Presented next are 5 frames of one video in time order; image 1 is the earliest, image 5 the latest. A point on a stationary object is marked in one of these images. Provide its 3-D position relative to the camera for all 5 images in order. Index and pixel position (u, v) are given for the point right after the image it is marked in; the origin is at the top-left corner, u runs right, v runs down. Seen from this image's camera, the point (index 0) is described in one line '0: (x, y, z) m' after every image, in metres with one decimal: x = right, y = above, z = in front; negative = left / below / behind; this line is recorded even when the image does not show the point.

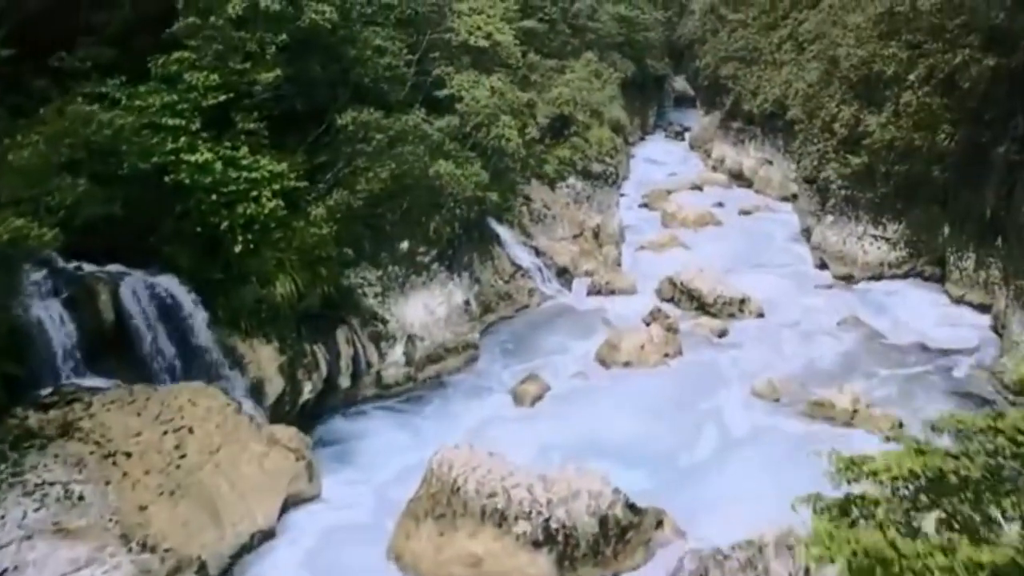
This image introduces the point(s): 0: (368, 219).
0: (-1.6, +0.8, +17.9) m
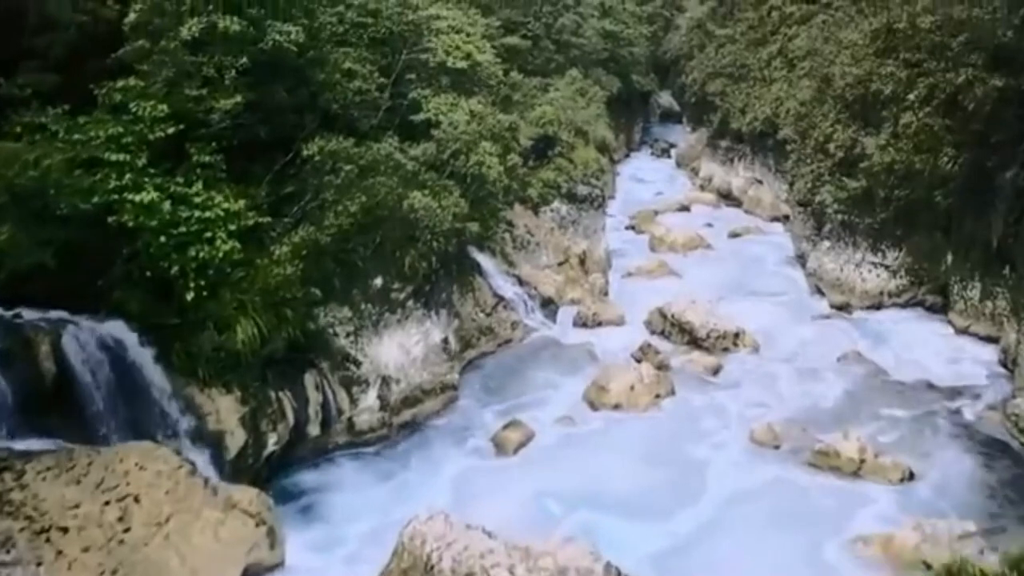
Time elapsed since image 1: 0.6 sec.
0: (-1.8, +0.3, +16.7) m
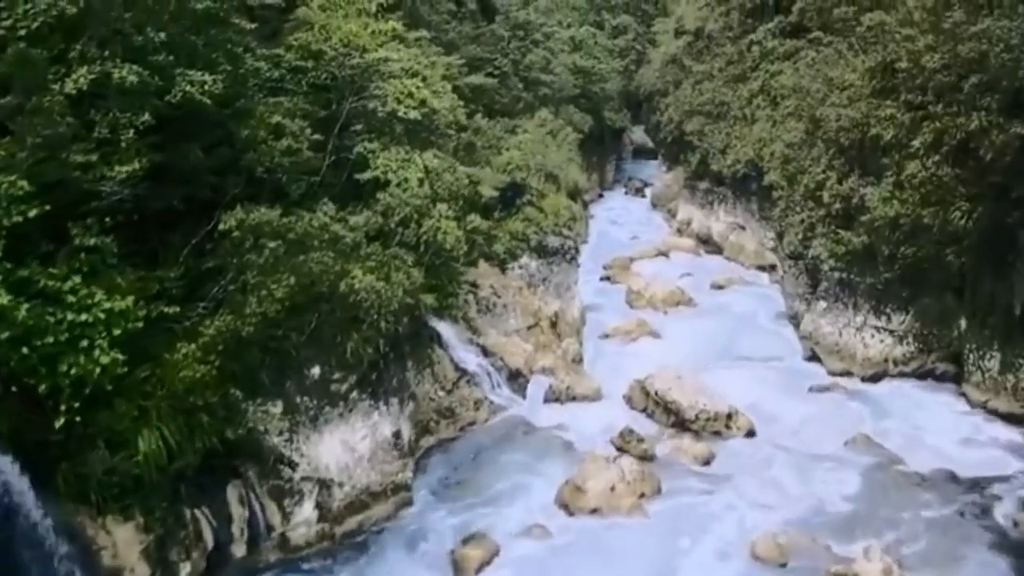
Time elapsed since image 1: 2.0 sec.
0: (-2.2, -0.5, +14.1) m
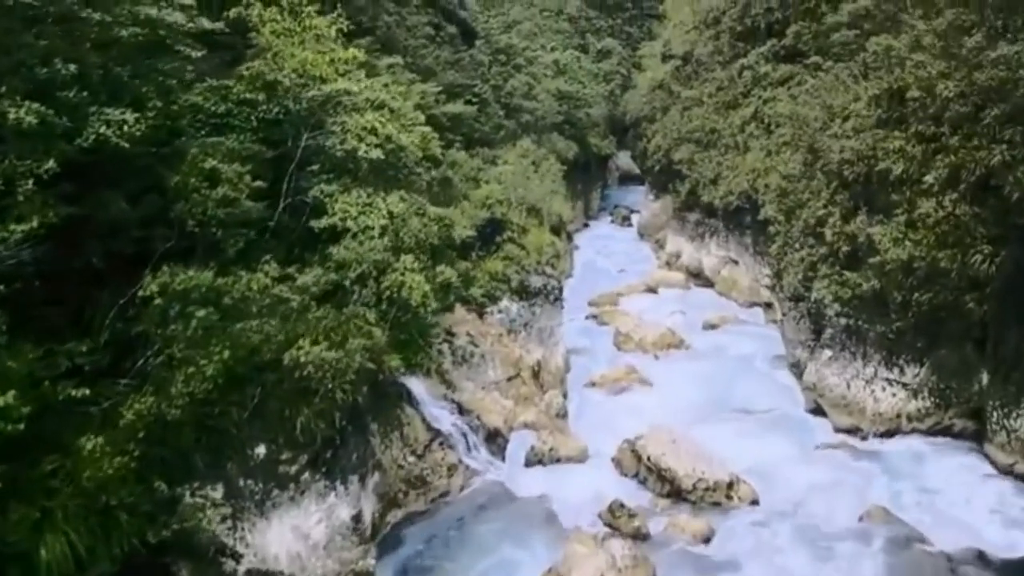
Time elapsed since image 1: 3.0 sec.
0: (-2.4, -1.0, +12.1) m
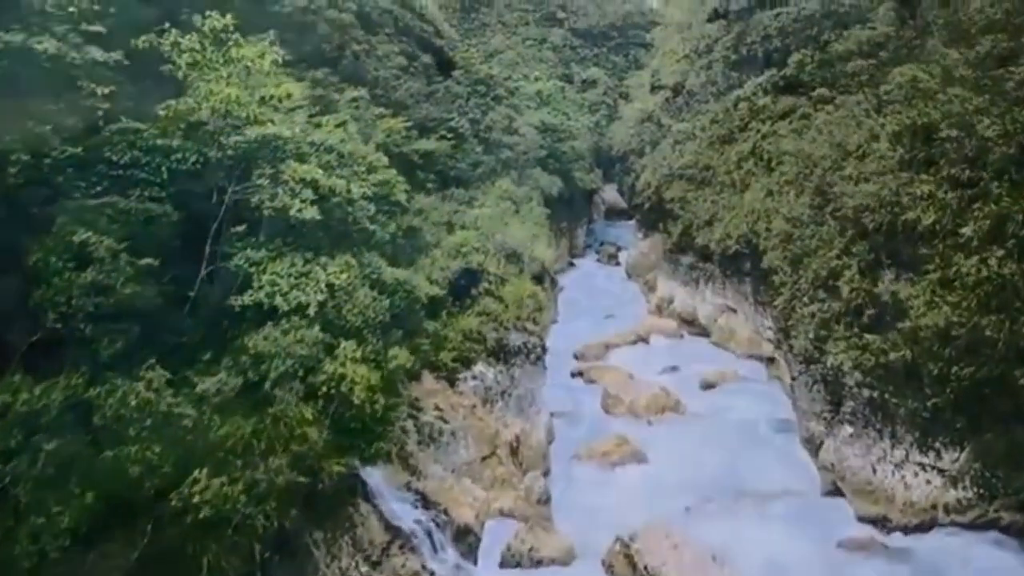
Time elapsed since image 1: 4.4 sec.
0: (-2.6, -1.7, +9.3) m
